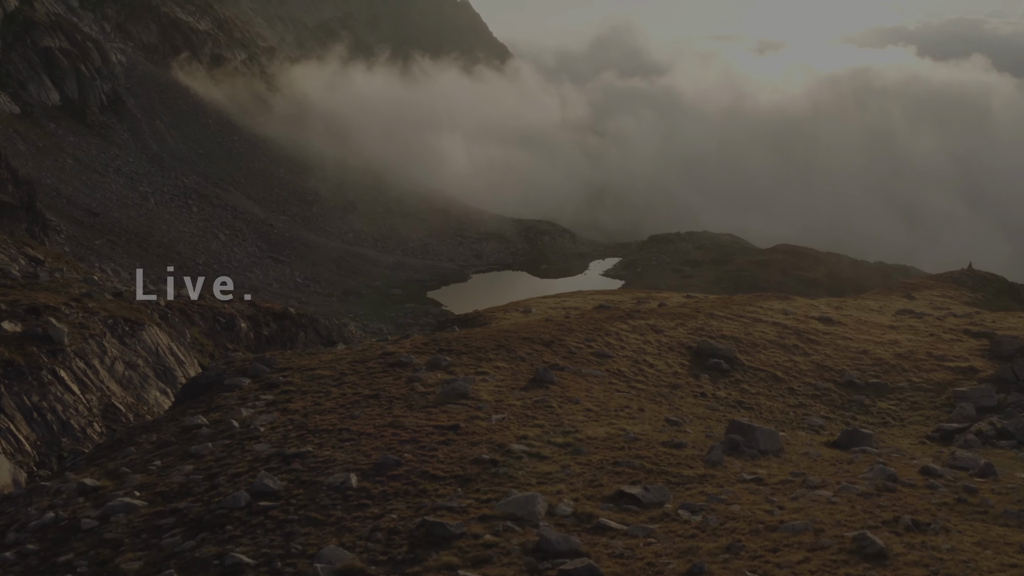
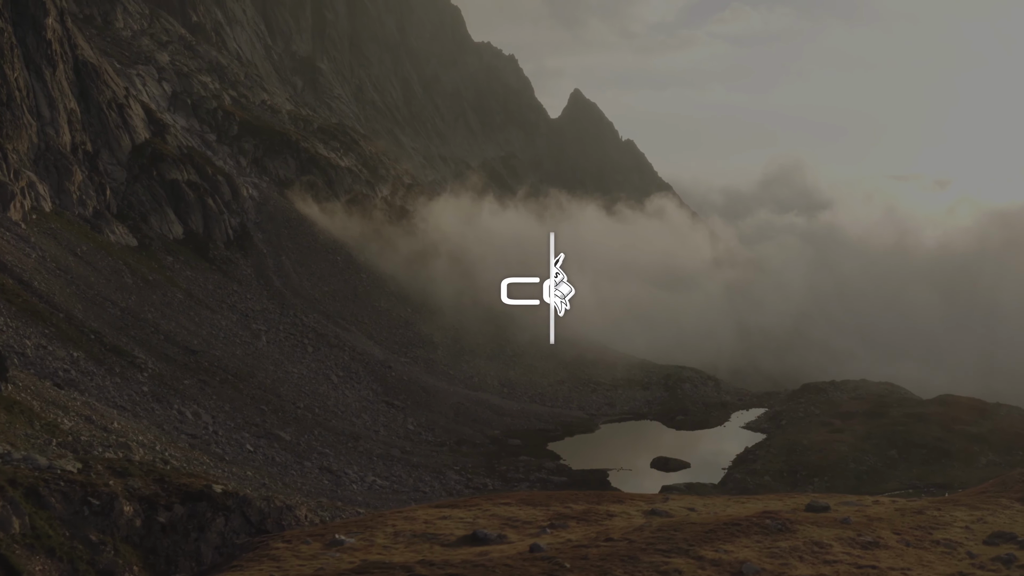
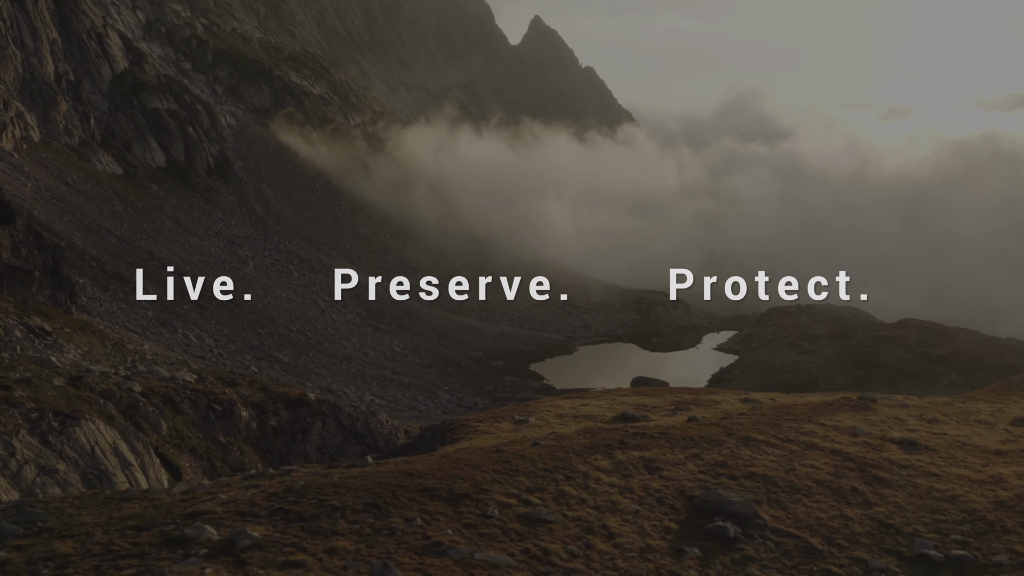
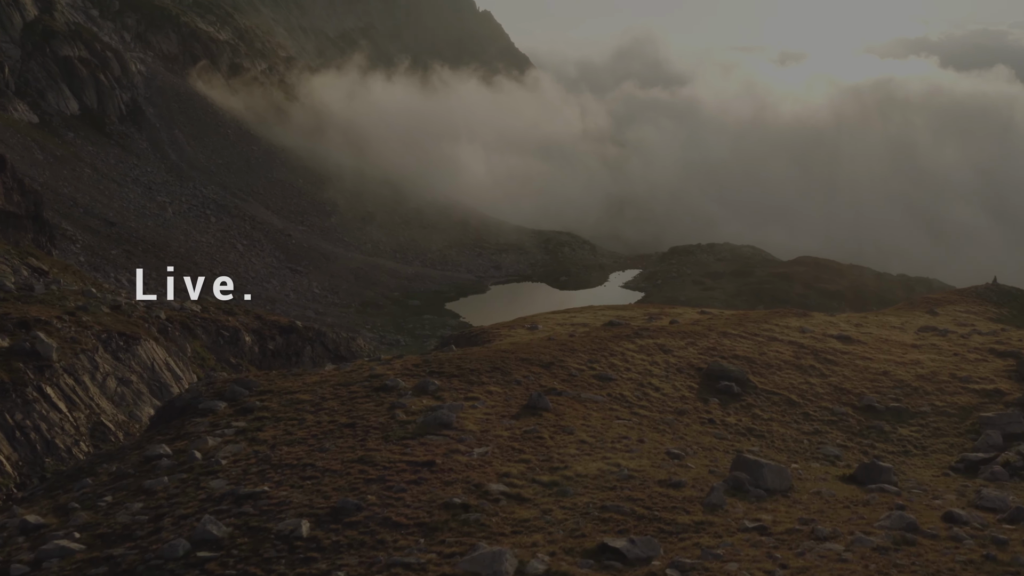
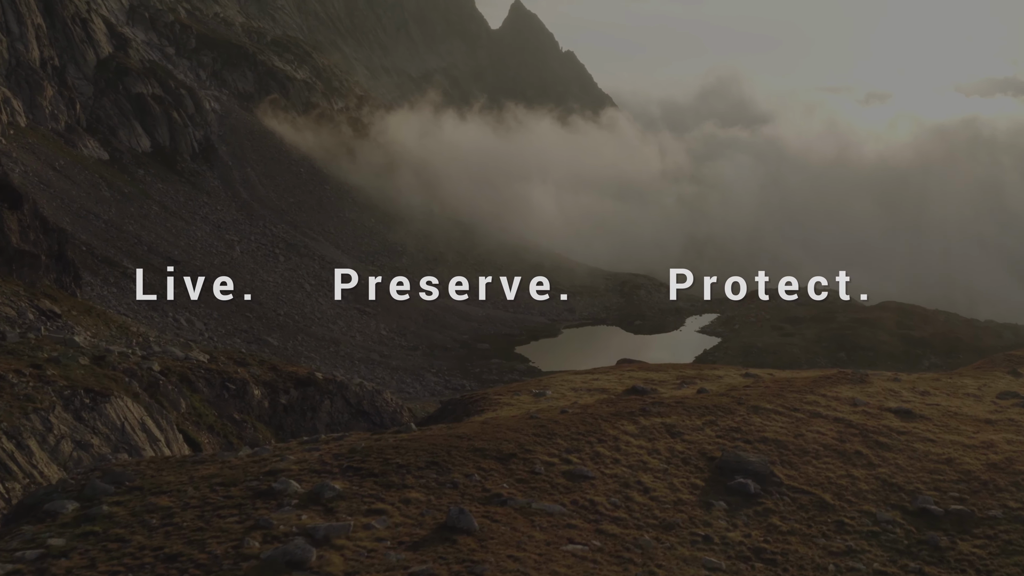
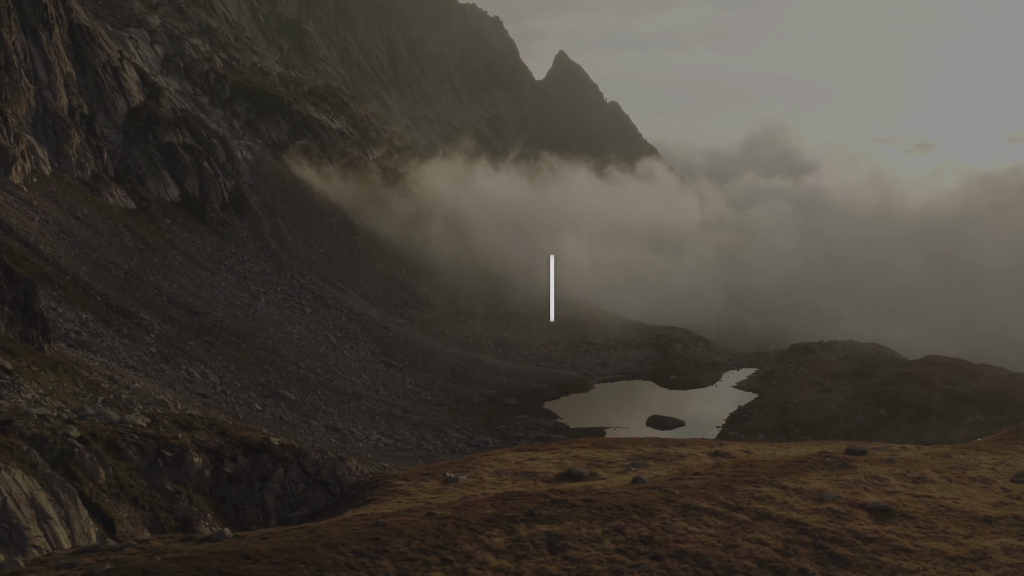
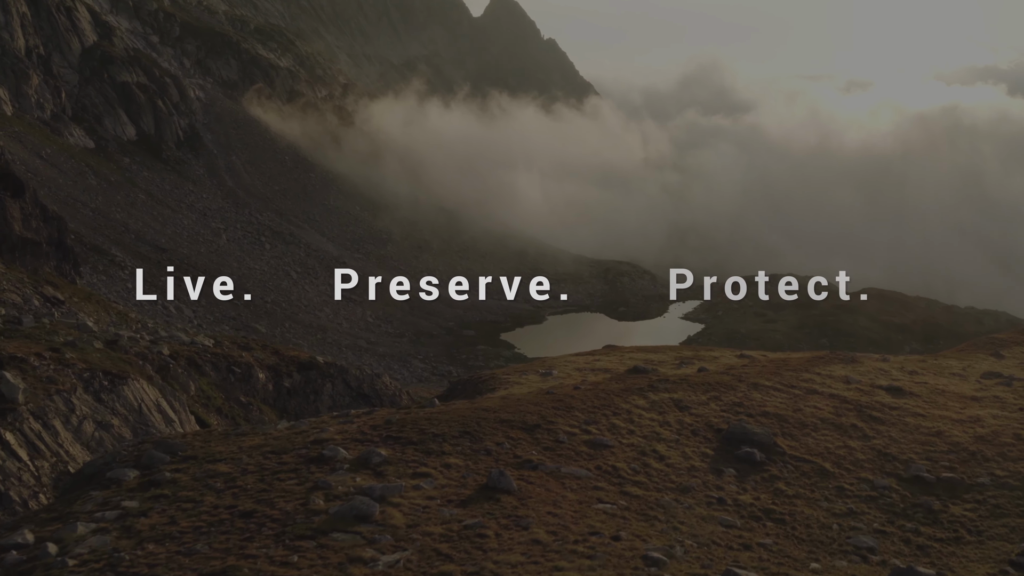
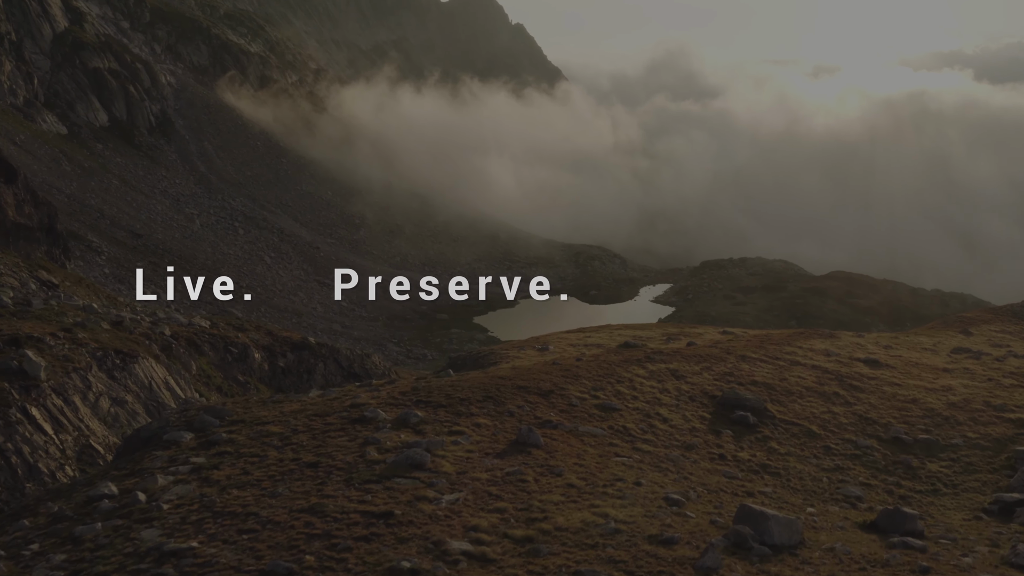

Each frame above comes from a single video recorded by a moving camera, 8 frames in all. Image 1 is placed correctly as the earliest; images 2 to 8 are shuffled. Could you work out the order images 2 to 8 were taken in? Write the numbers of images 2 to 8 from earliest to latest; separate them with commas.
4, 8, 7, 5, 3, 6, 2
